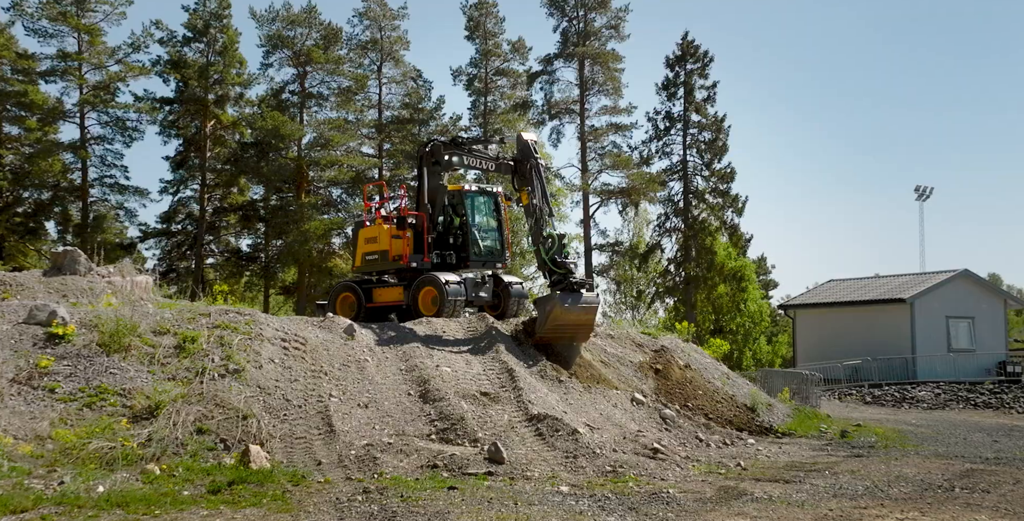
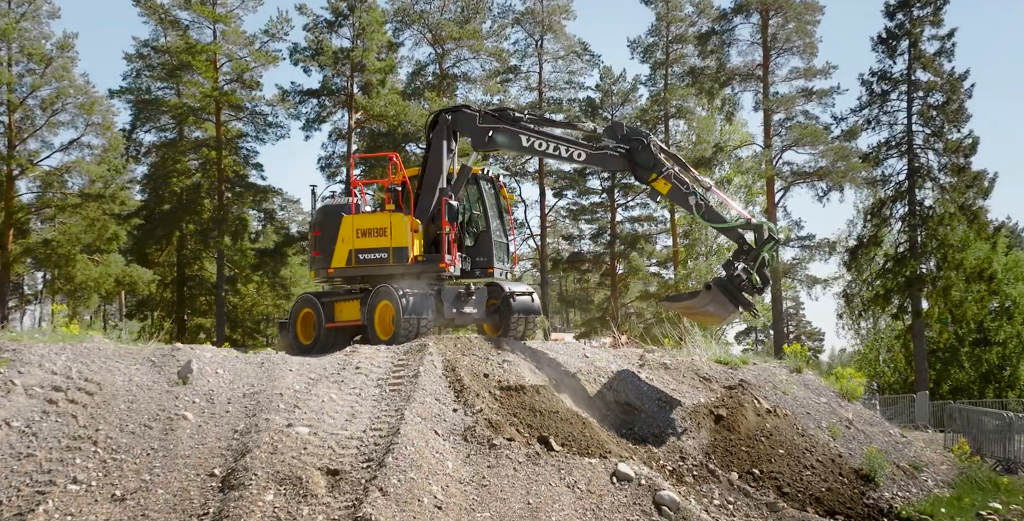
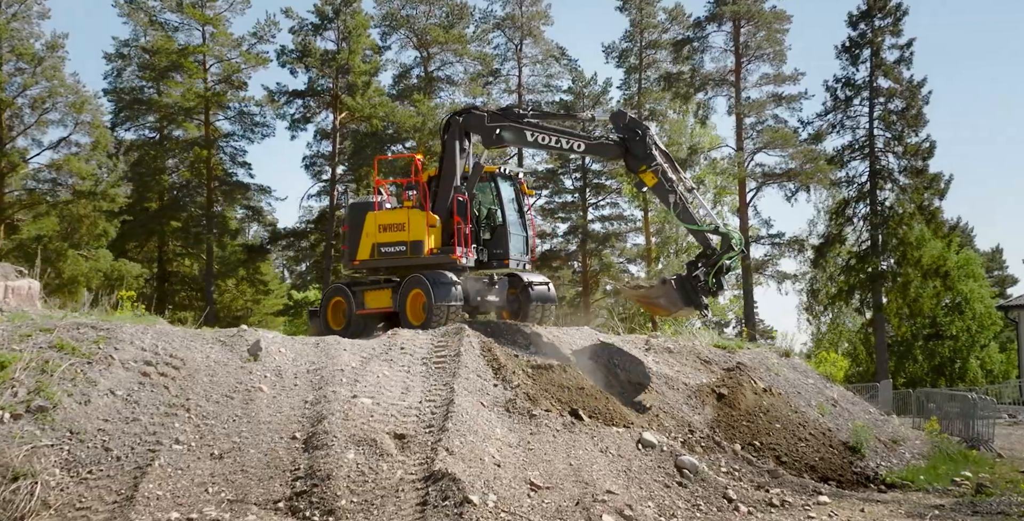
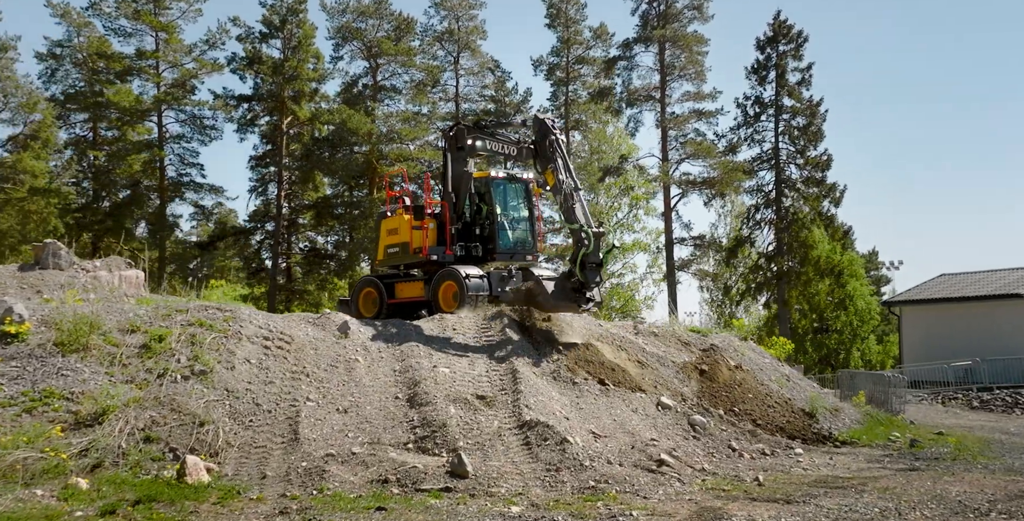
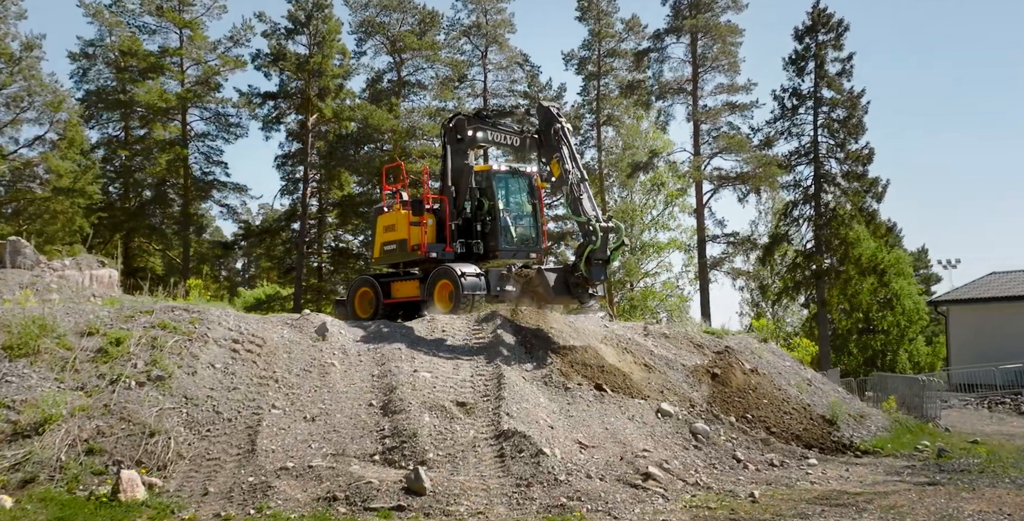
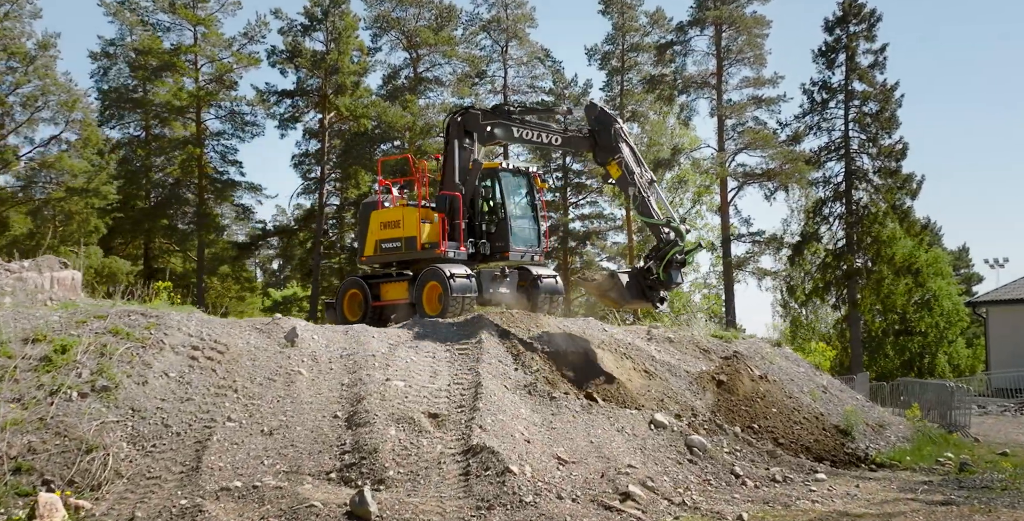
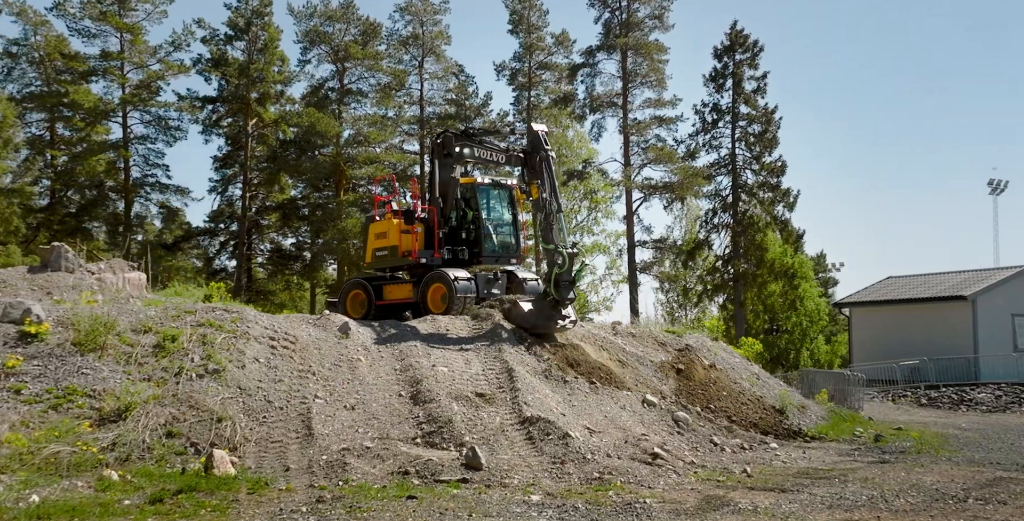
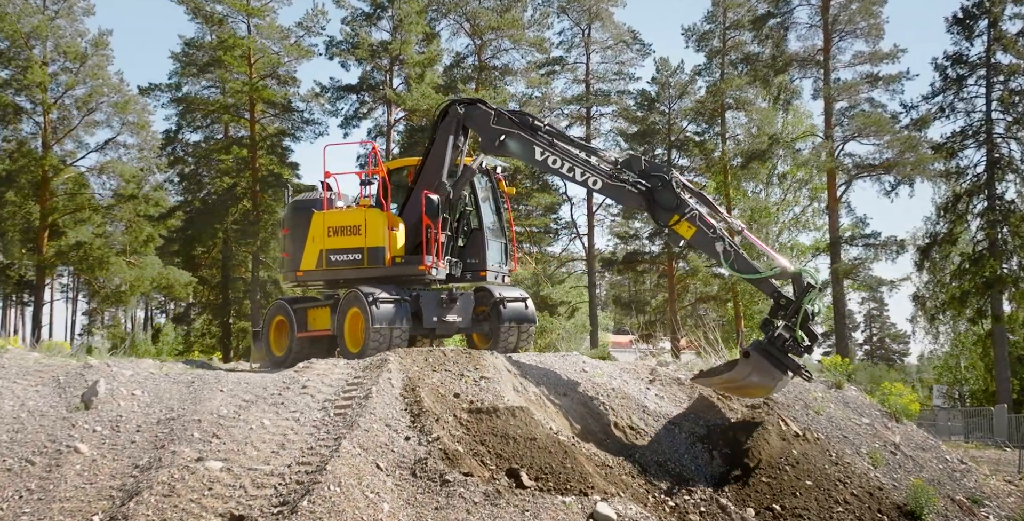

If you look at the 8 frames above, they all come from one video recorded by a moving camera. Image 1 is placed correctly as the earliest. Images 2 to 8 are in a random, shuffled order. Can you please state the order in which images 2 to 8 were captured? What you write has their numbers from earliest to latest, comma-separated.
7, 4, 5, 6, 3, 2, 8
